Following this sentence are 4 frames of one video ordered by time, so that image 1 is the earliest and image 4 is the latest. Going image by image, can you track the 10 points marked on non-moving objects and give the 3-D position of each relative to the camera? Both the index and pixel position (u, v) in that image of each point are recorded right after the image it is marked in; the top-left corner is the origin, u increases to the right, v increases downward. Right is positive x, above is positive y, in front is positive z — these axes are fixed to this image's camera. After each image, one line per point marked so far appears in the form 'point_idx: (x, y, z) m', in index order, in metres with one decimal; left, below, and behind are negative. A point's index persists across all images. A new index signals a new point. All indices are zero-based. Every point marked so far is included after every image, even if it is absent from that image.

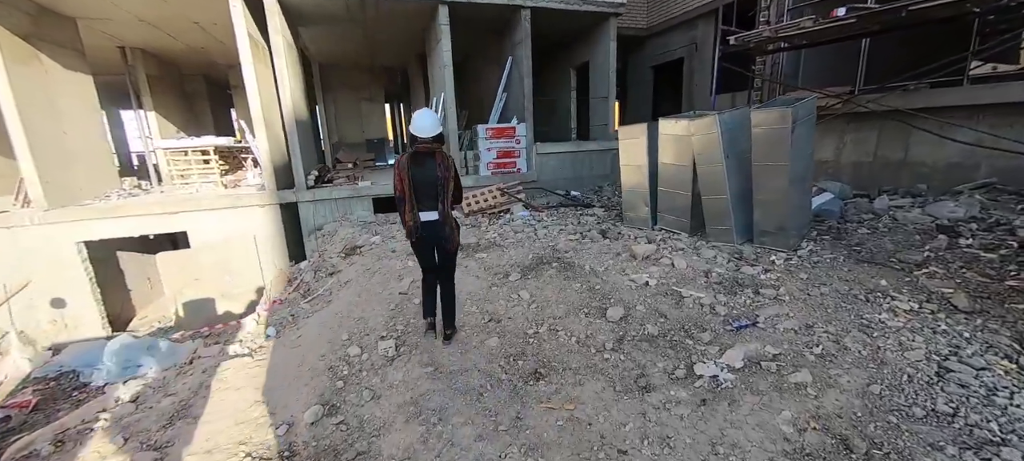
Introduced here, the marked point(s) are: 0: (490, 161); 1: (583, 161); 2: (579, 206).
0: (-0.5, +1.5, +8.9) m
1: (+1.7, +1.7, +9.7) m
2: (+1.1, +0.4, +6.8) m
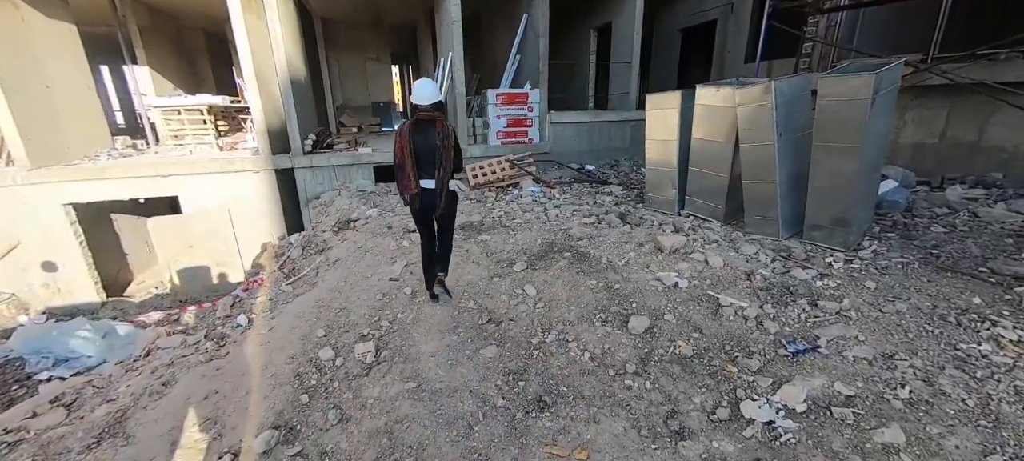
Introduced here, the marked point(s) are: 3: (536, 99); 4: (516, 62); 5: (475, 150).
0: (-0.2, +2.1, +8.3) m
1: (+1.9, +2.2, +9.0) m
2: (+1.3, +0.7, +6.2) m
3: (+0.5, +2.7, +8.3) m
4: (+0.1, +3.7, +9.0) m
5: (-0.7, +1.6, +8.2) m
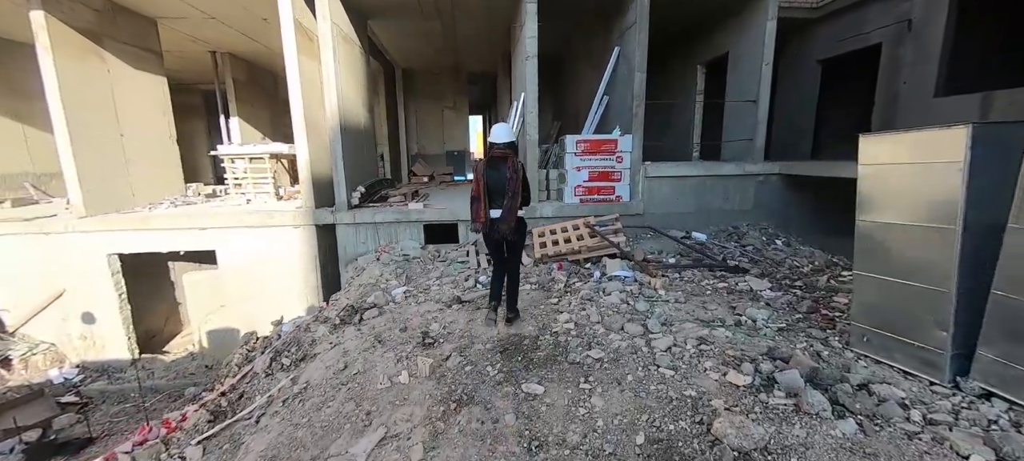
0: (+1.1, +0.8, +6.6) m
1: (+3.4, +0.7, +6.8) m
2: (+2.1, -0.4, +4.1) m
3: (+1.8, +1.3, +6.5) m
4: (+1.6, +2.3, +7.3) m
5: (+0.6, +0.4, +6.6) m
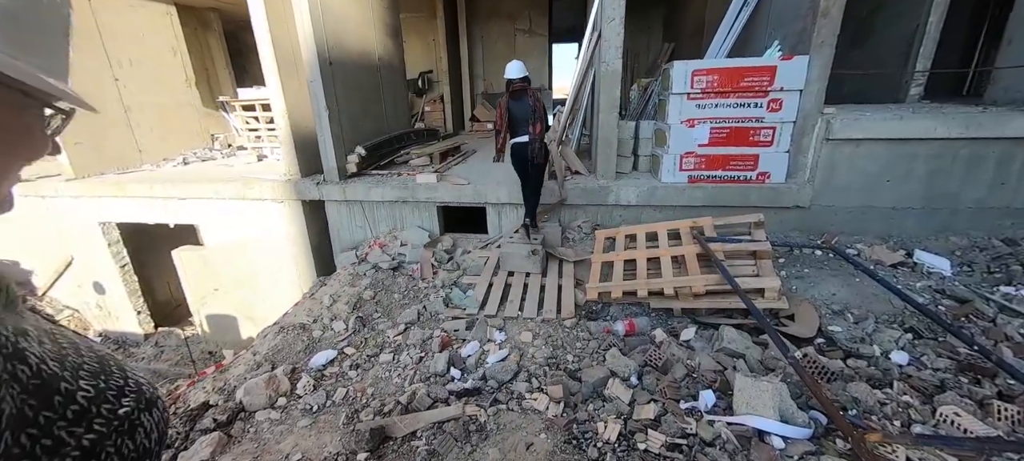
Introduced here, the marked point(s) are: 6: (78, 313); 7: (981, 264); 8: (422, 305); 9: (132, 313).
0: (+1.6, +0.7, +3.7) m
1: (+3.9, +0.6, +3.4) m
2: (+2.0, -0.8, +1.3) m
3: (+2.4, +1.2, +3.4) m
4: (+2.4, +2.3, +4.1) m
5: (+1.1, +0.4, +3.9) m
6: (-6.9, -1.3, +6.4) m
7: (+3.8, -0.3, +3.3) m
8: (-0.7, -0.6, +3.1) m
9: (-5.9, -1.3, +6.3) m
